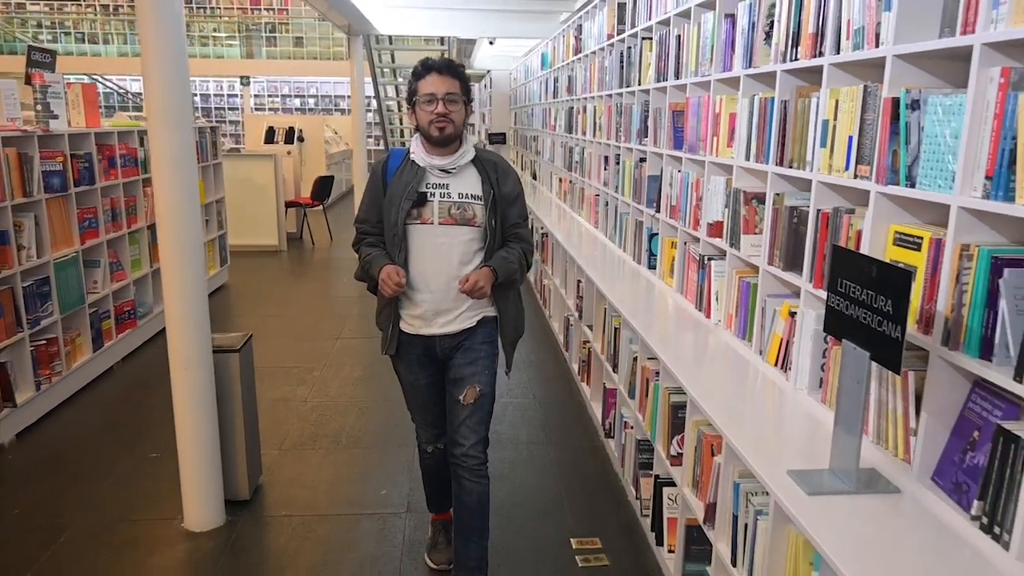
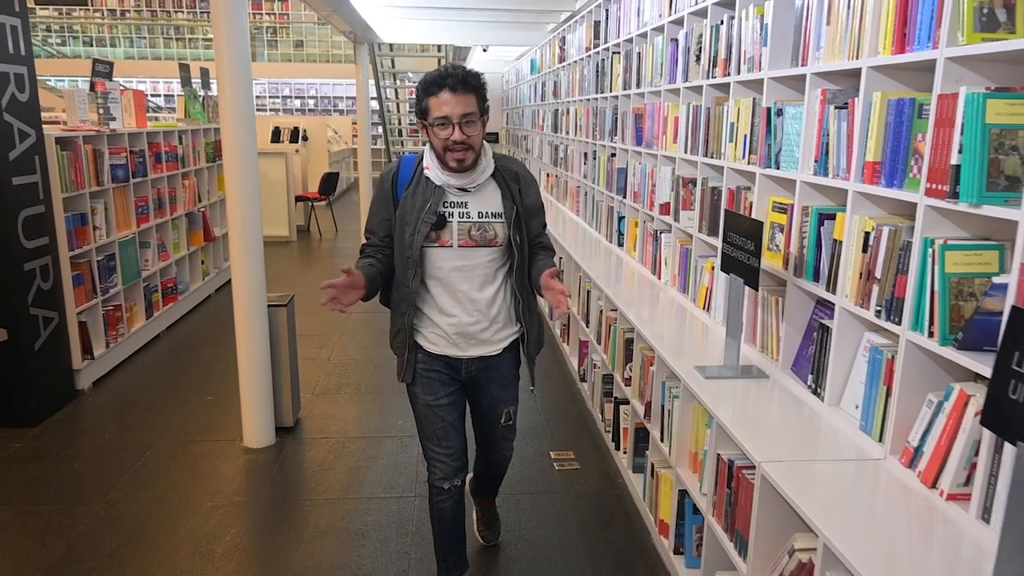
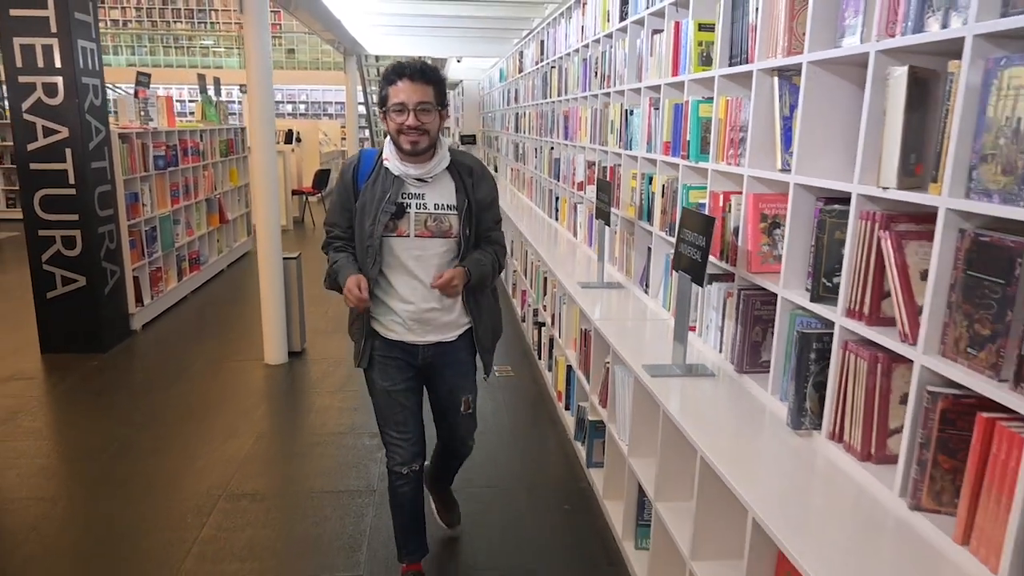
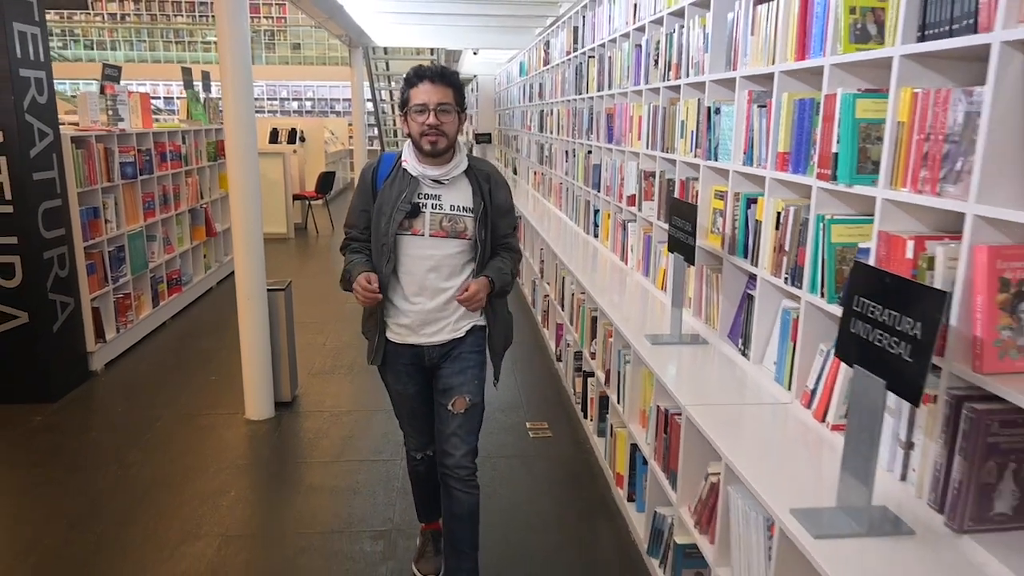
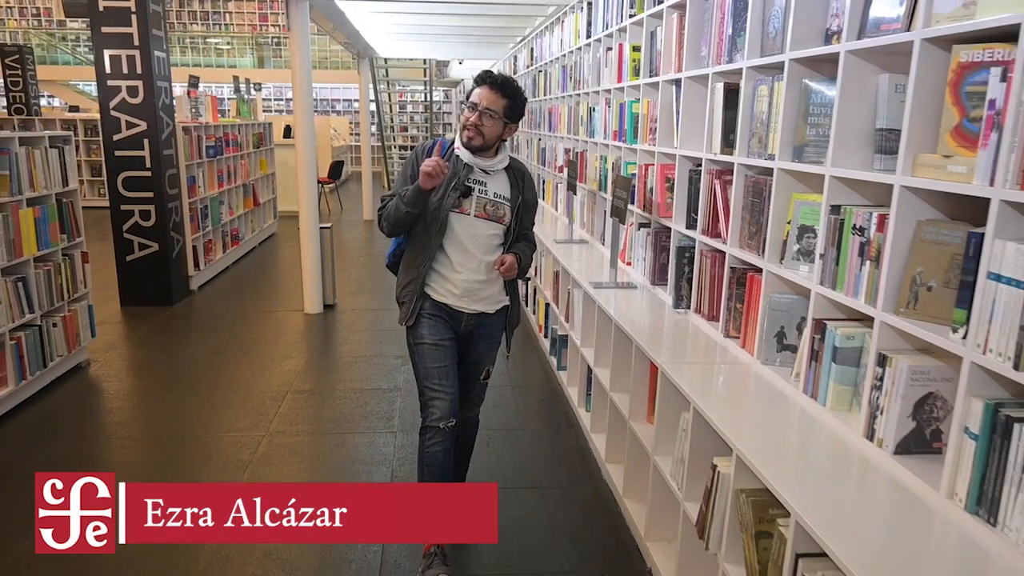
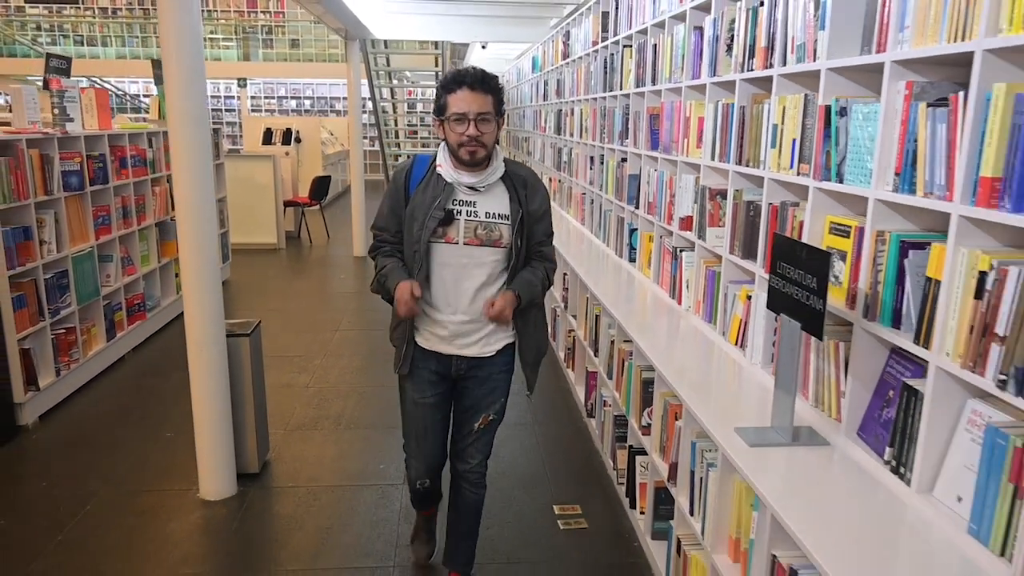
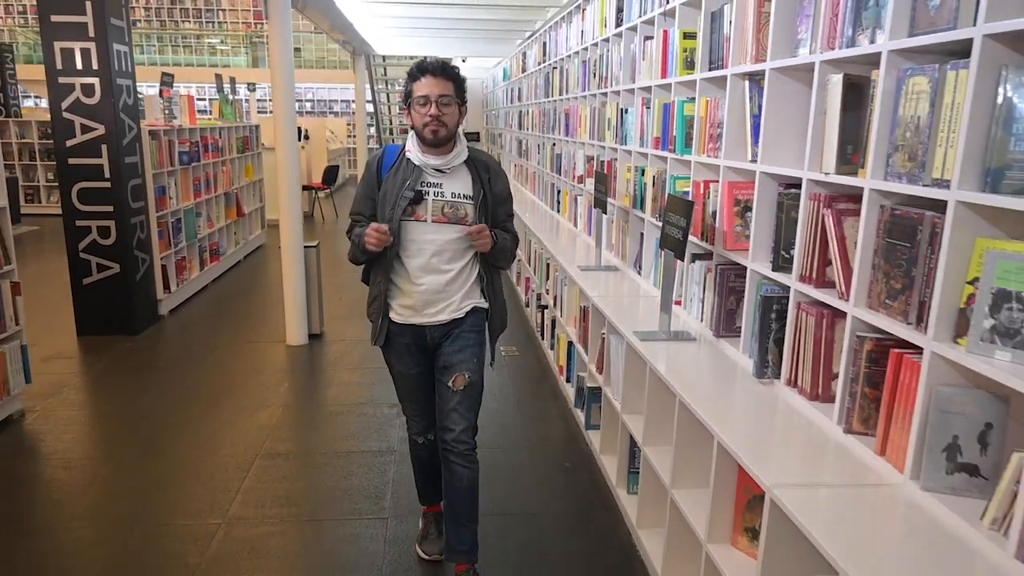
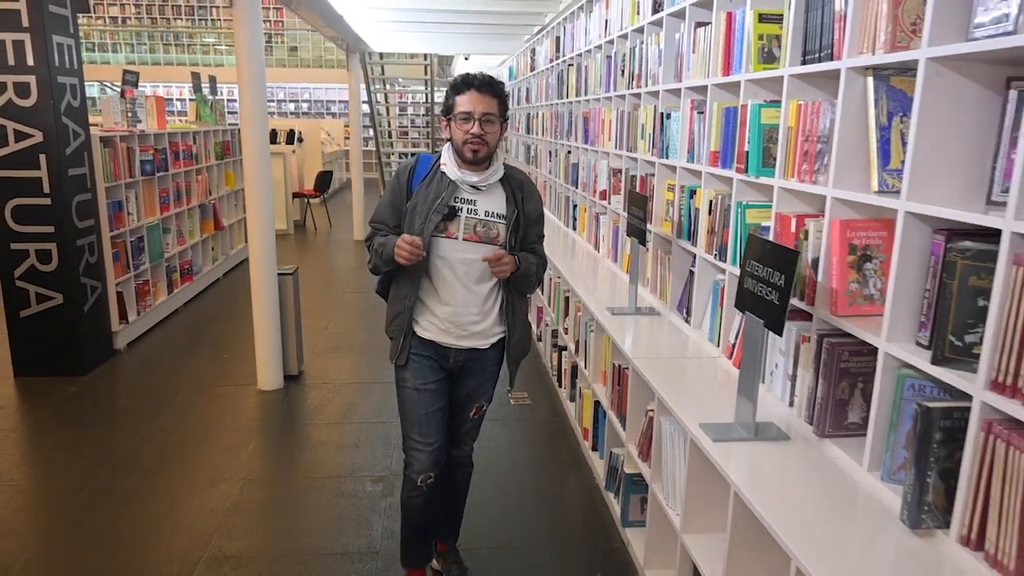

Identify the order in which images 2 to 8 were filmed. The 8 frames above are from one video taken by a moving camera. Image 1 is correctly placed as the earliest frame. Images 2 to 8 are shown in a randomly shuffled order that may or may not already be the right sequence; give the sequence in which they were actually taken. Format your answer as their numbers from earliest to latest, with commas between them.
6, 2, 4, 8, 3, 7, 5
